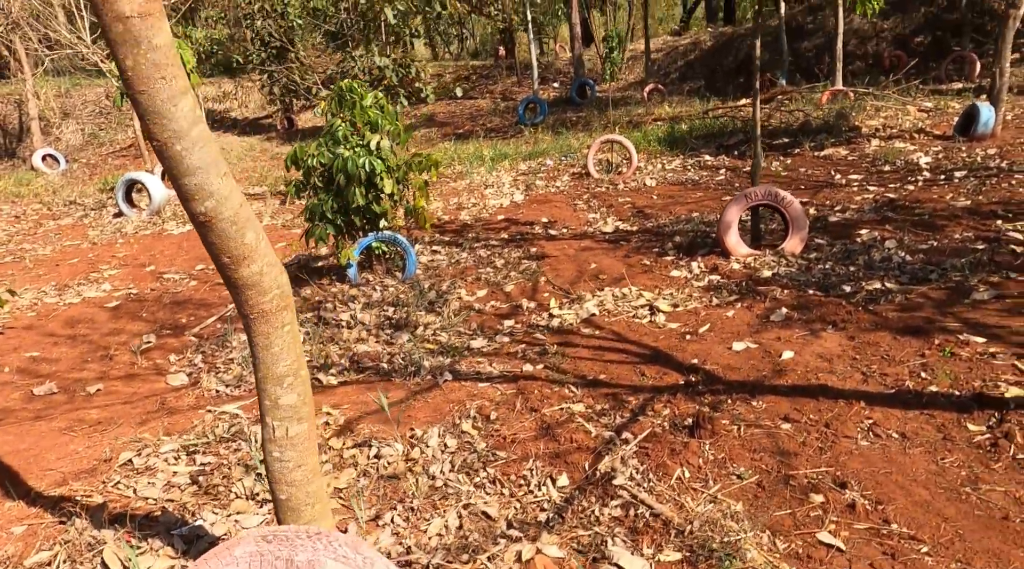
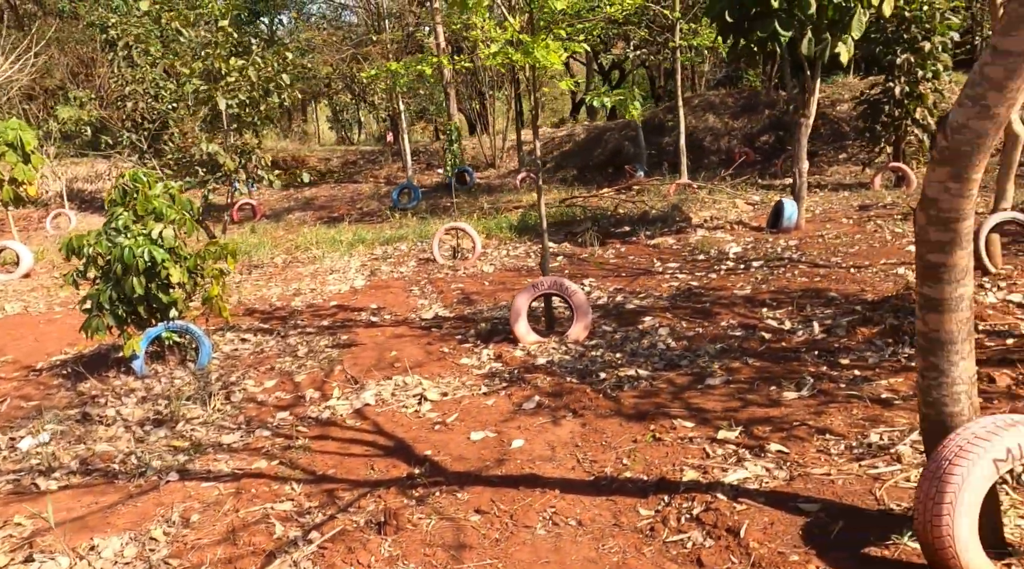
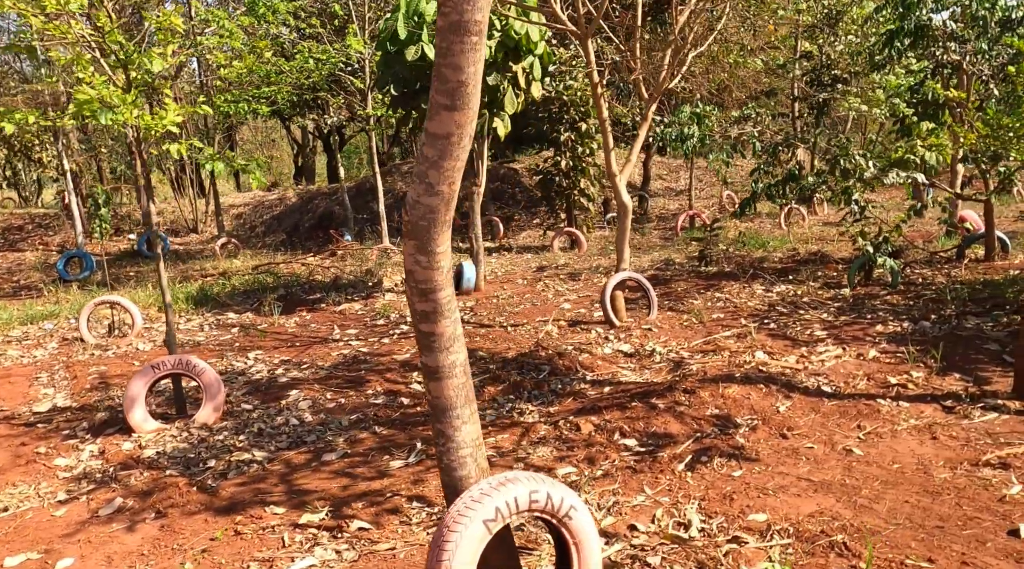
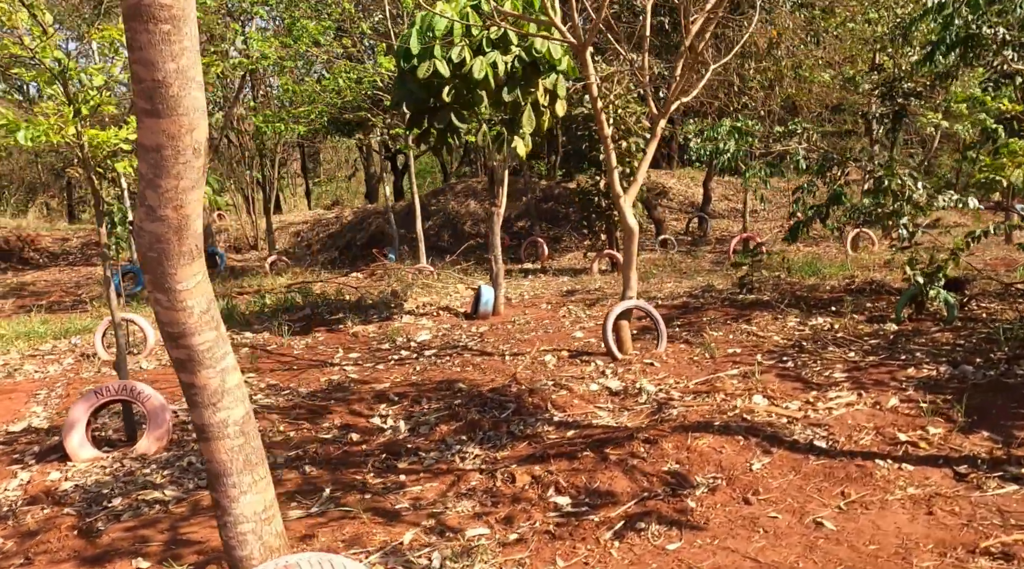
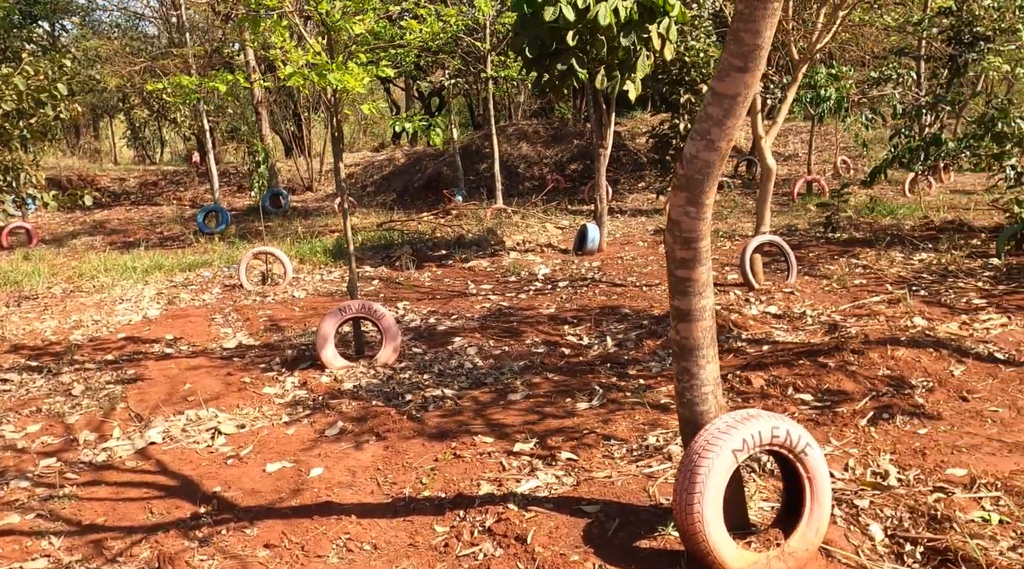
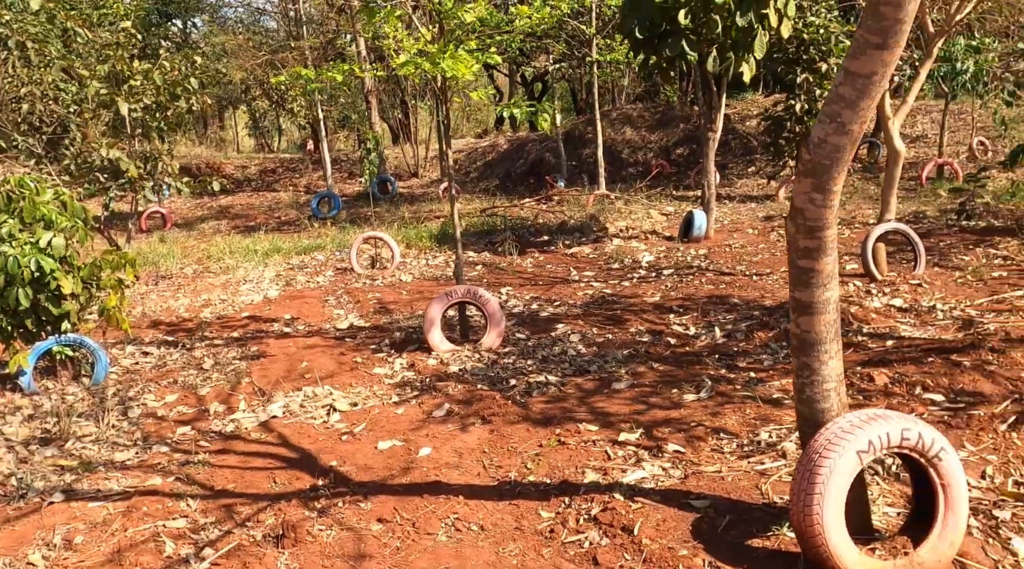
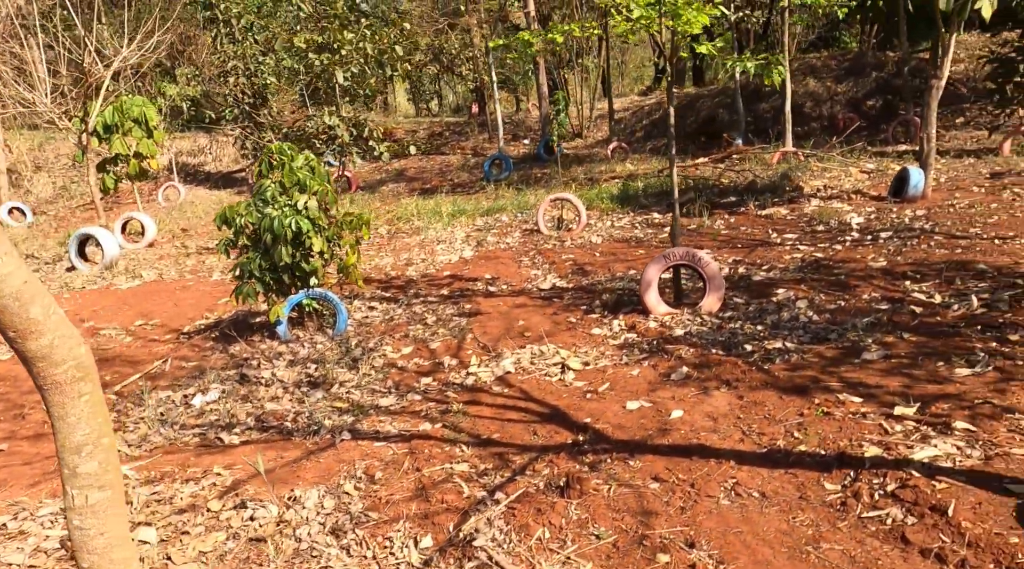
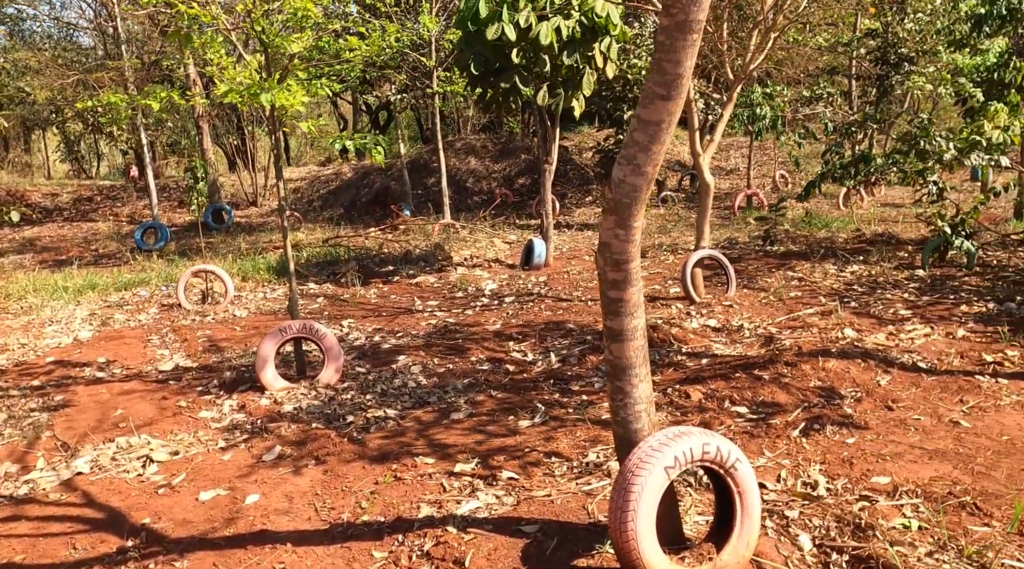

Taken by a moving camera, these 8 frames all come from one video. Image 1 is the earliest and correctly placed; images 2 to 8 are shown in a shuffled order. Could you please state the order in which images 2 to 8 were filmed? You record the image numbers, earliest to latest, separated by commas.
7, 2, 6, 5, 8, 3, 4
